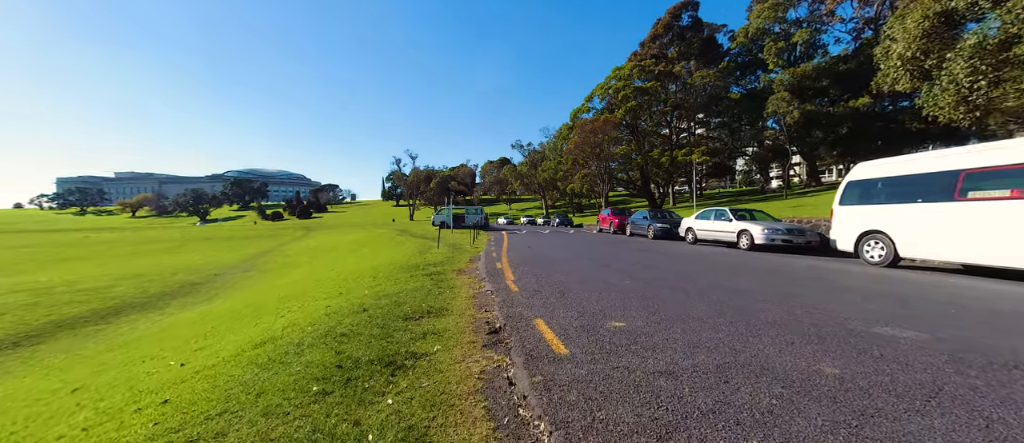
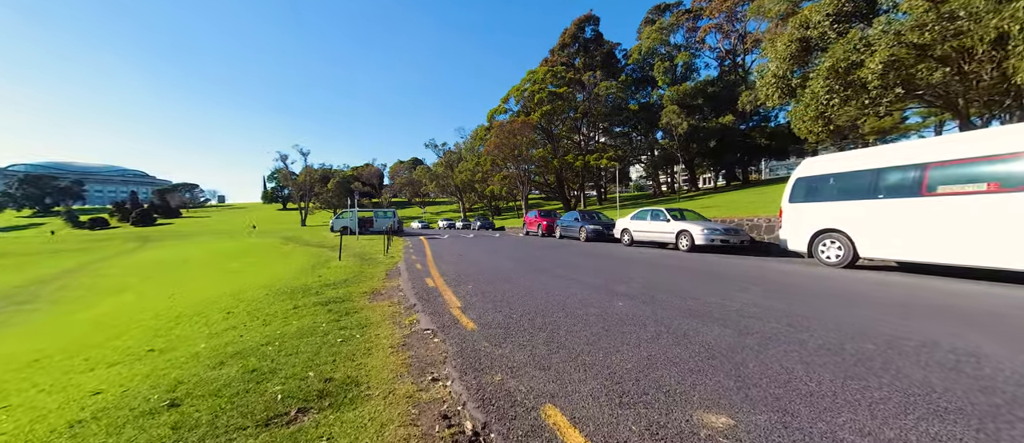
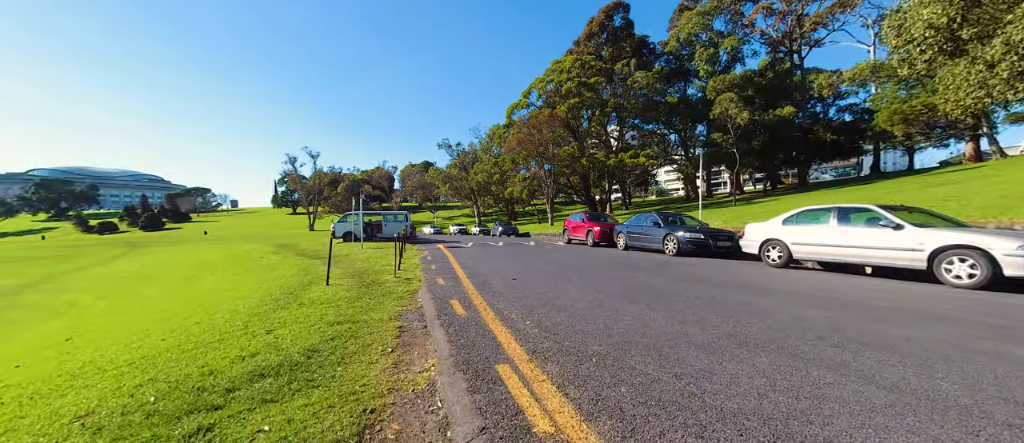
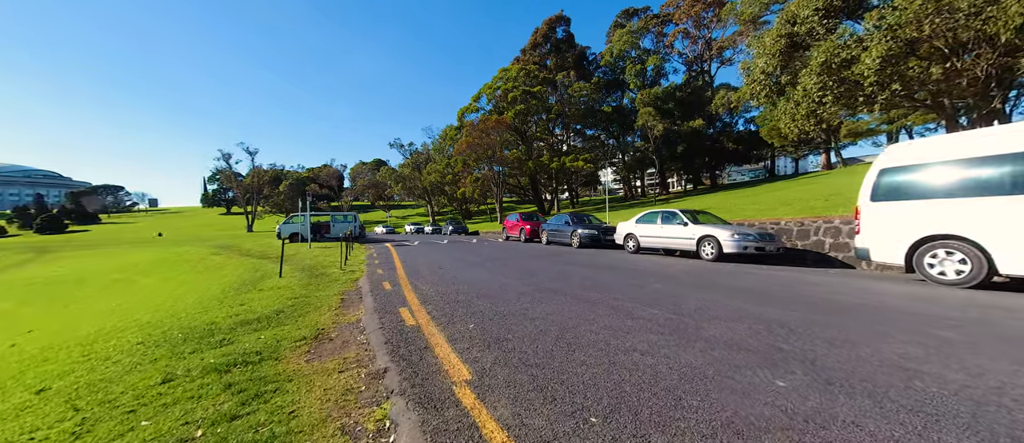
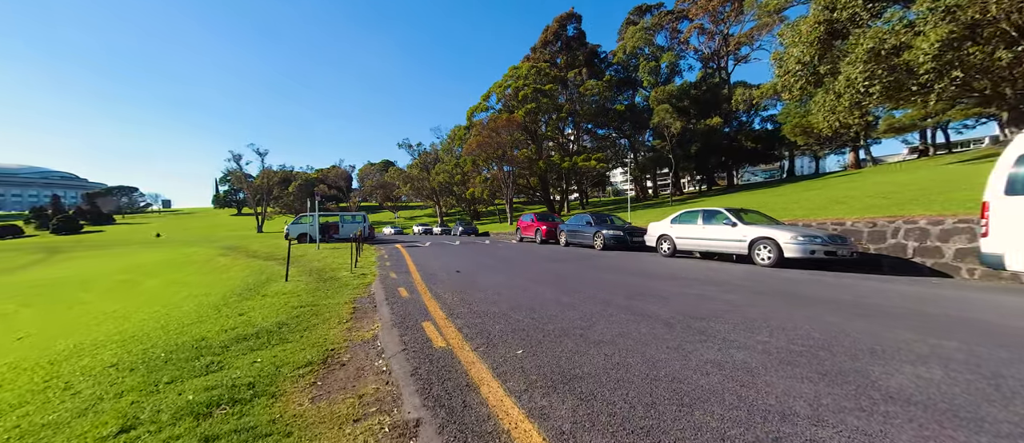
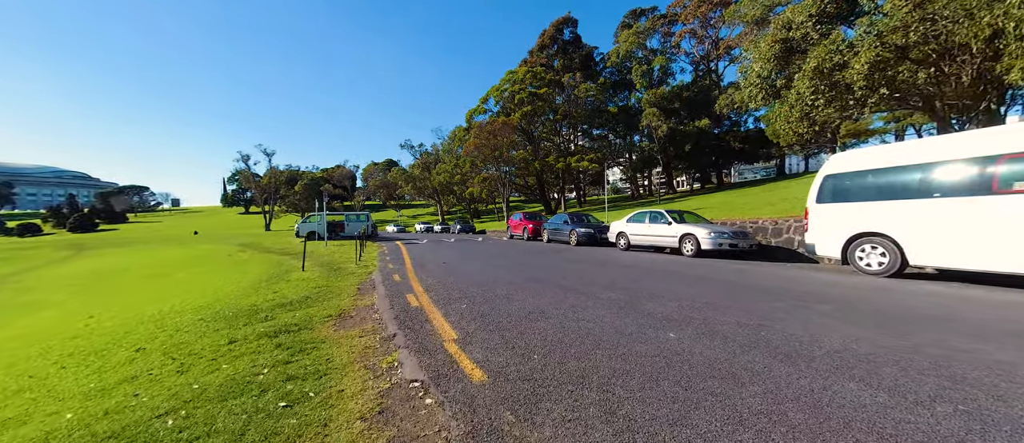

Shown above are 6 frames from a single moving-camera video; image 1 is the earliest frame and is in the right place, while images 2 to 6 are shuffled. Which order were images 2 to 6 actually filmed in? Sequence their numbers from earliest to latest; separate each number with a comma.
2, 6, 4, 5, 3
